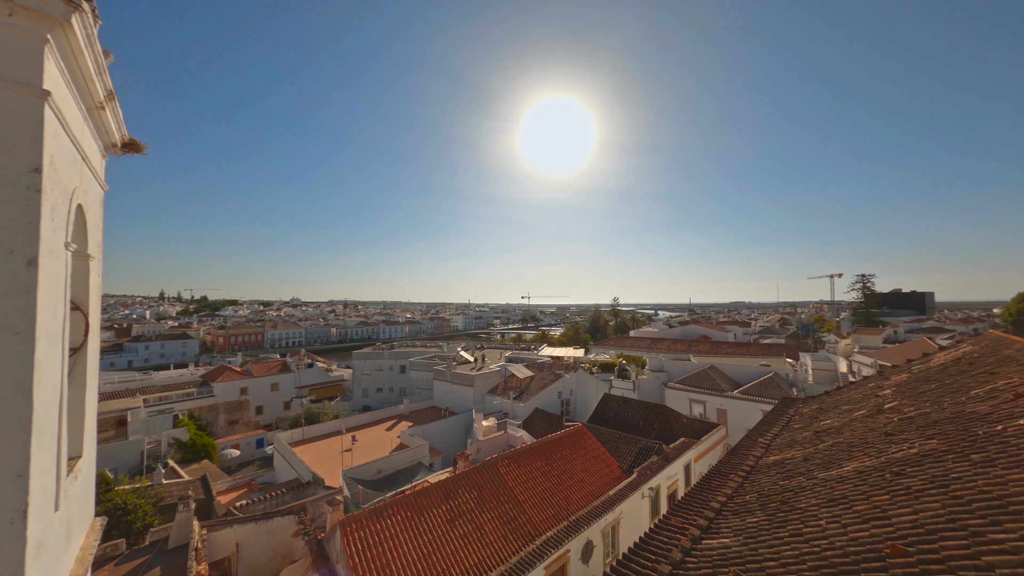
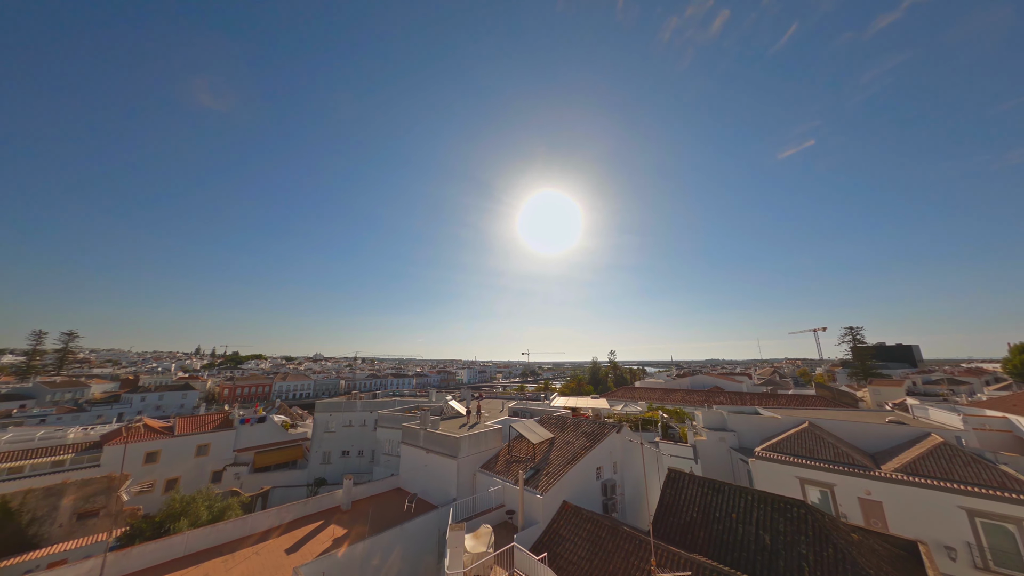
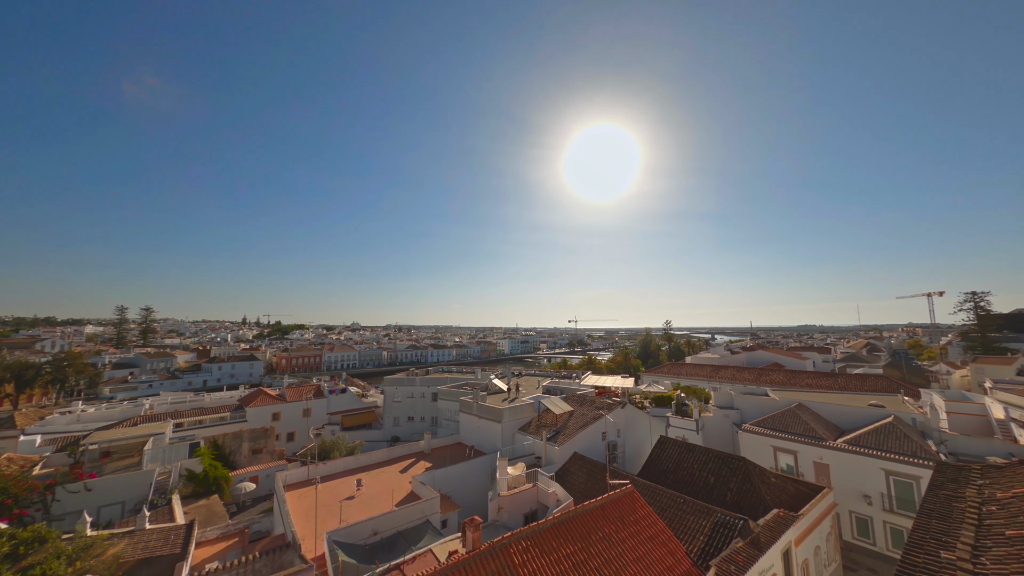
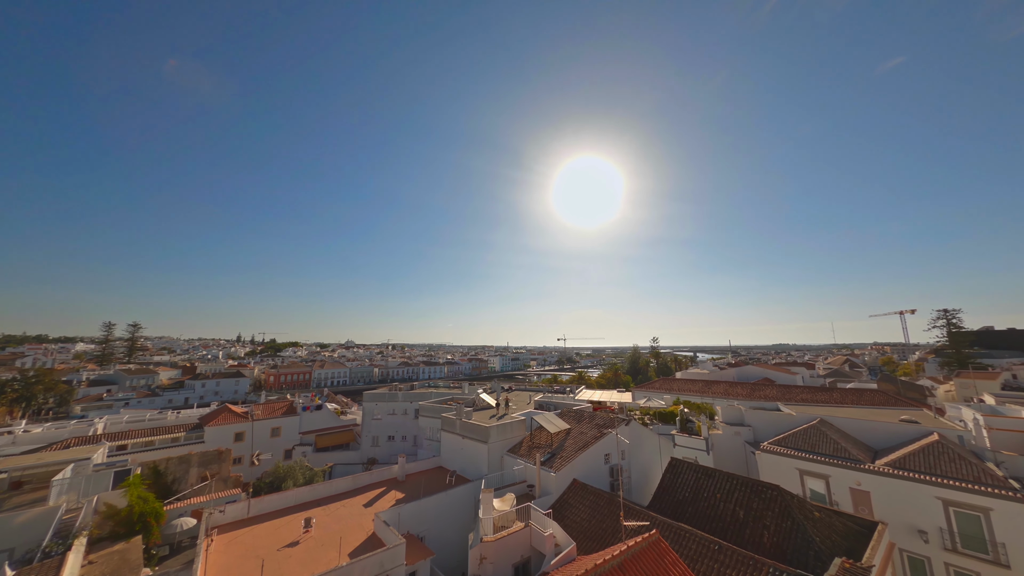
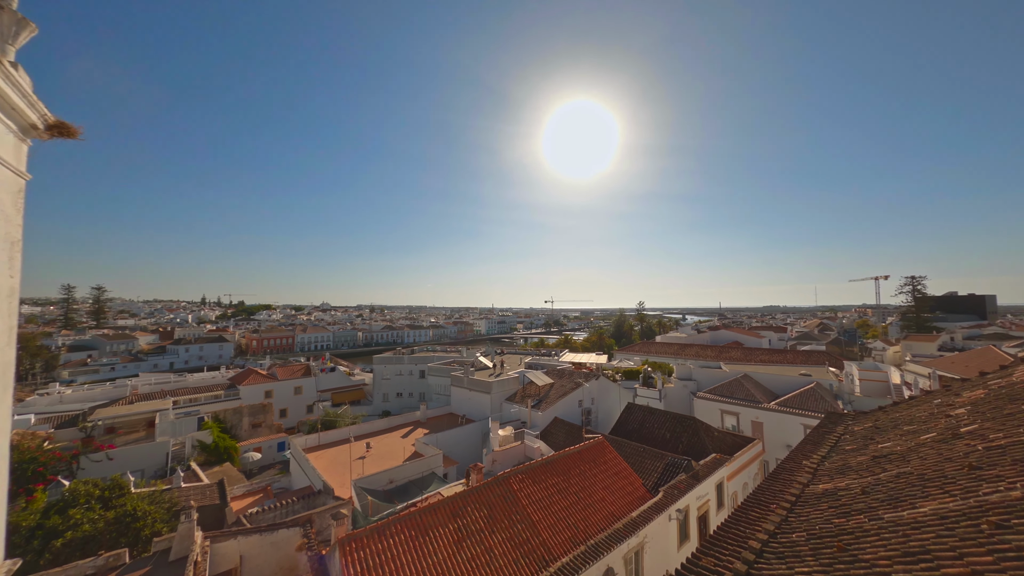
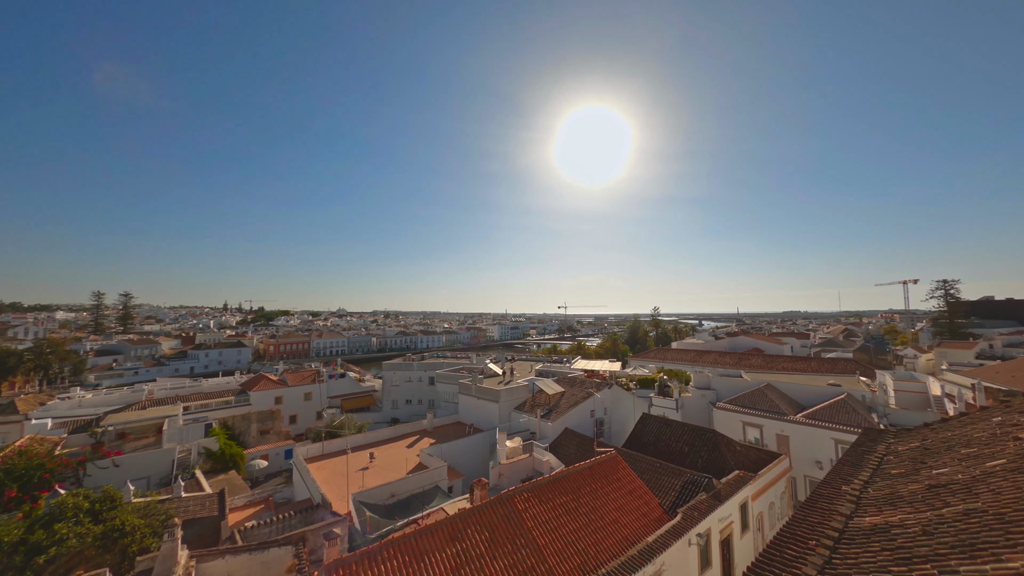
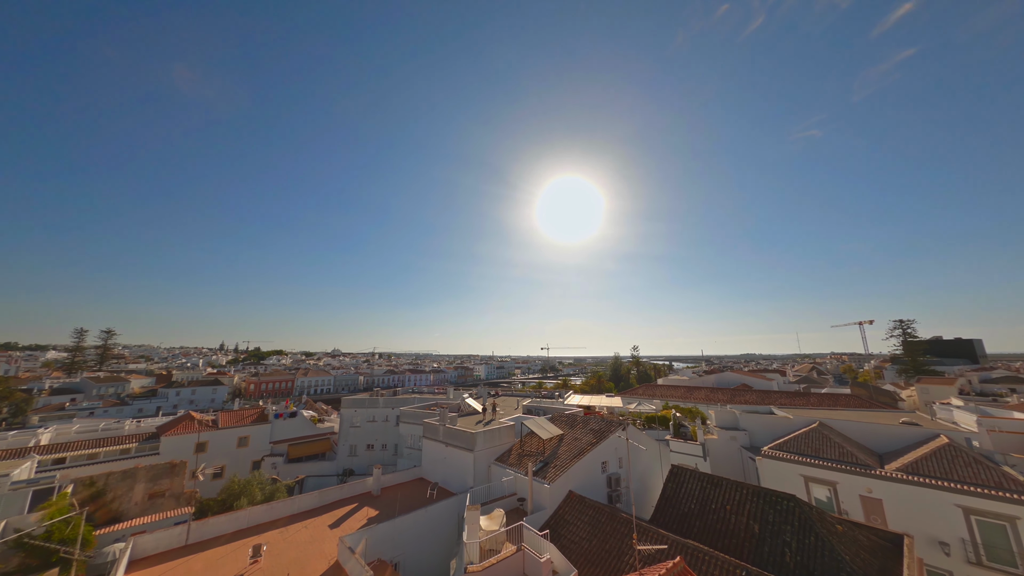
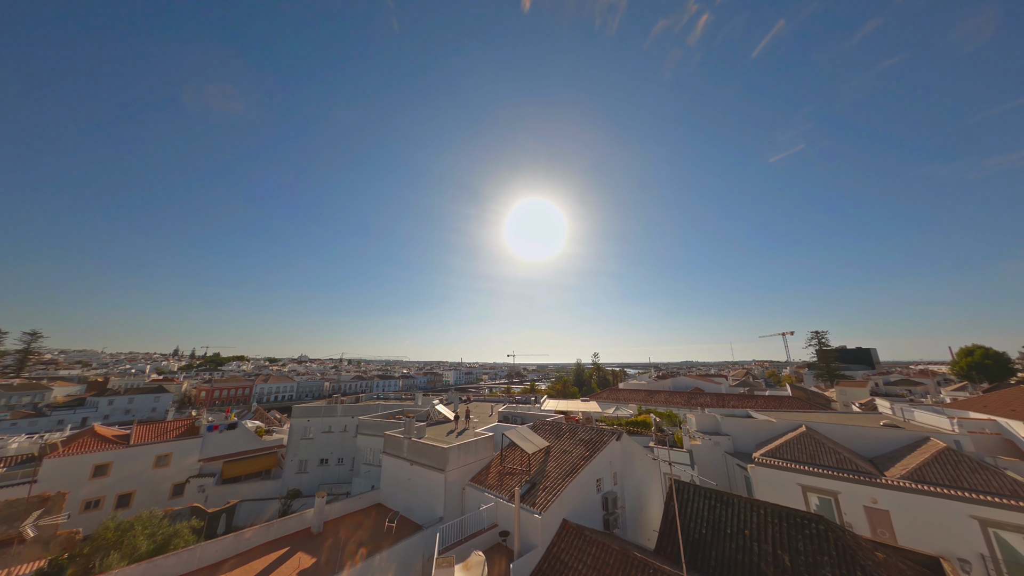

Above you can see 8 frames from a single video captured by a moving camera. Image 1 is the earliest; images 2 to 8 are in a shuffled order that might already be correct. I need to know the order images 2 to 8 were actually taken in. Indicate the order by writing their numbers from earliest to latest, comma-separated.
5, 6, 3, 4, 7, 2, 8
